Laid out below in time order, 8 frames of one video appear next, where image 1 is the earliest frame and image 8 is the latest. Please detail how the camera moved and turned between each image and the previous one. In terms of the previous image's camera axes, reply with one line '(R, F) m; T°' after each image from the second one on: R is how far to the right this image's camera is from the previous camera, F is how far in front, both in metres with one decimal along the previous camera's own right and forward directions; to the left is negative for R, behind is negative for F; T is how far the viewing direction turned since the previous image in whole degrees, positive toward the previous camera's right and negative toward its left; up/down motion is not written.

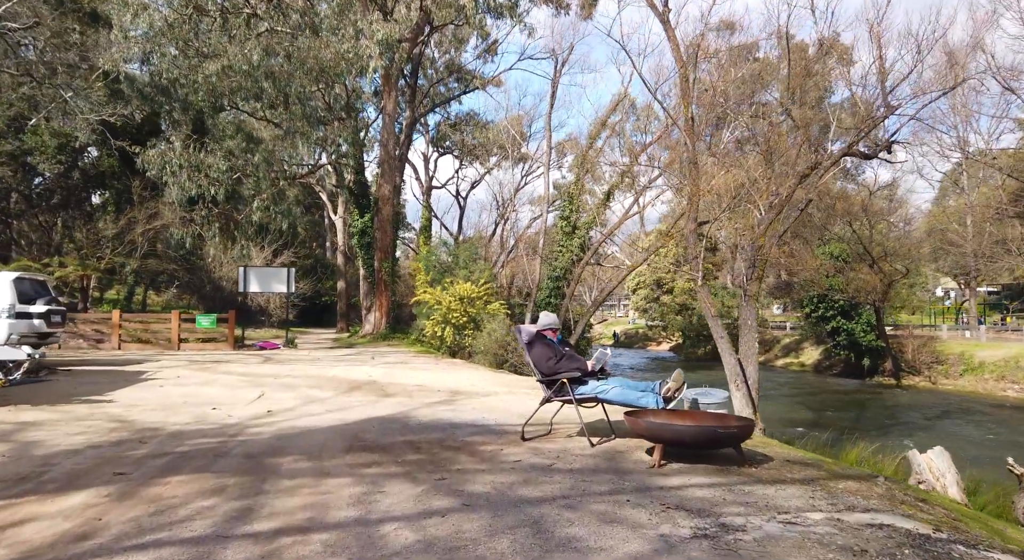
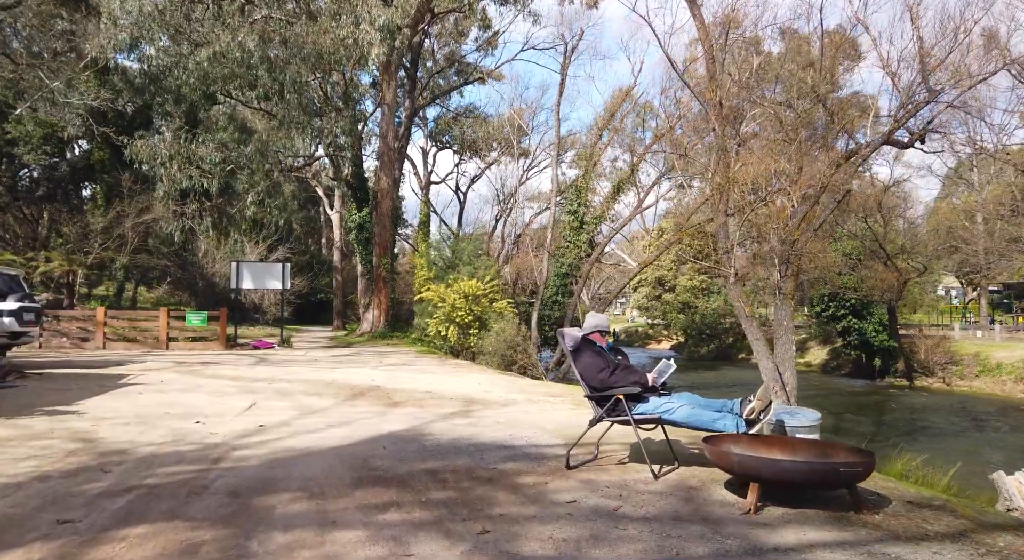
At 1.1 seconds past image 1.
(-0.3, +0.9) m; 0°
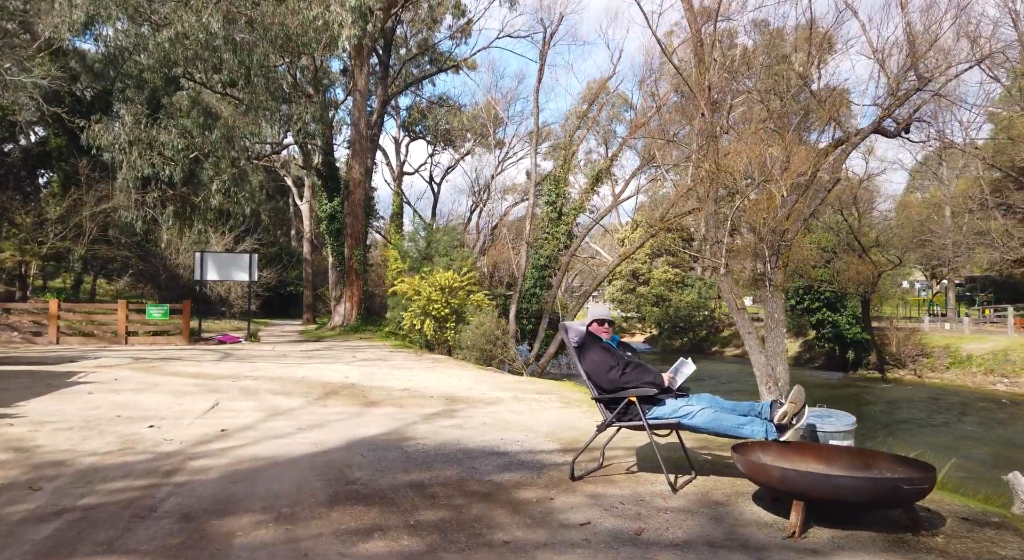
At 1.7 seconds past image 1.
(-0.1, +0.5) m; +2°
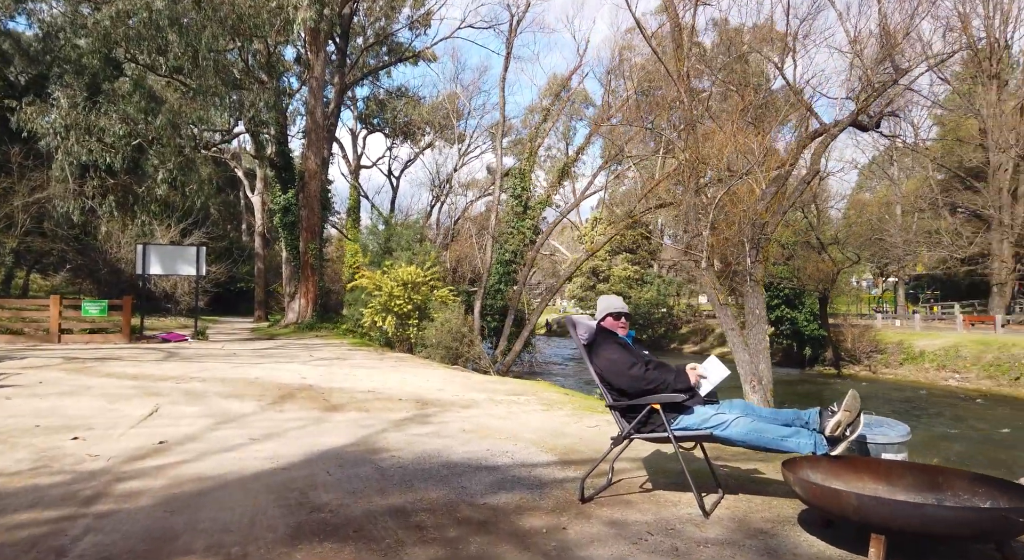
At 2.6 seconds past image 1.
(-0.2, +0.6) m; +4°
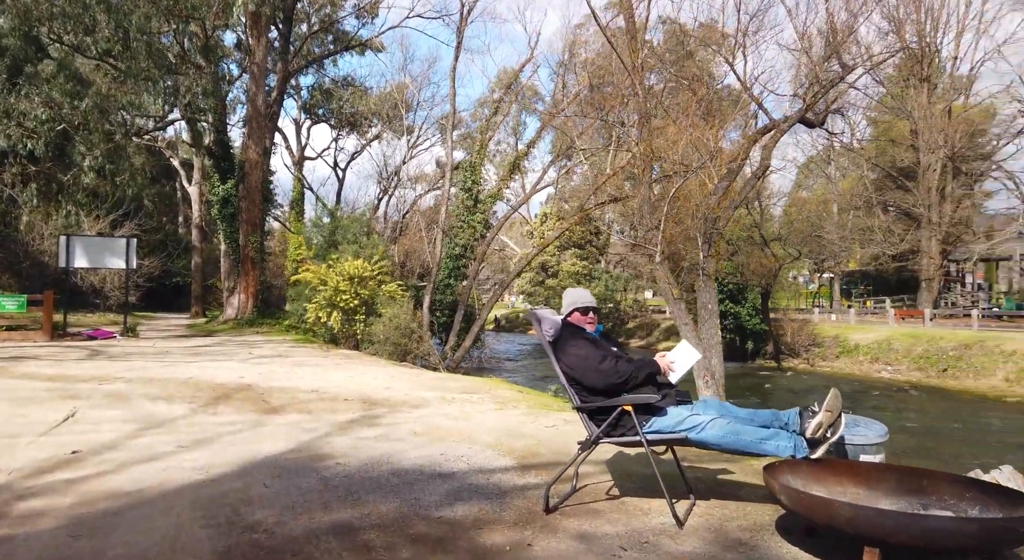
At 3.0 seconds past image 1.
(0.0, +0.3) m; +4°
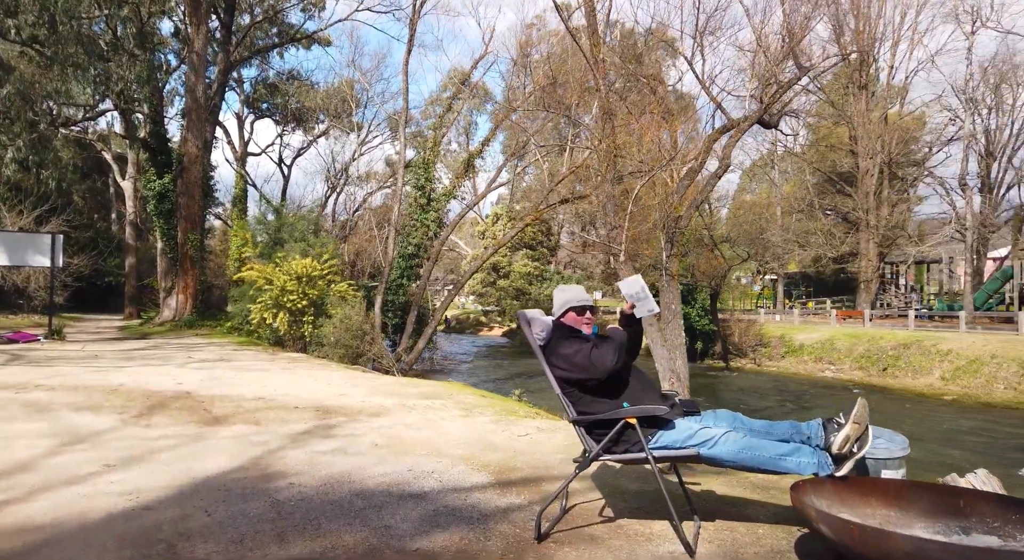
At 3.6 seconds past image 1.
(-0.2, +0.4) m; +4°
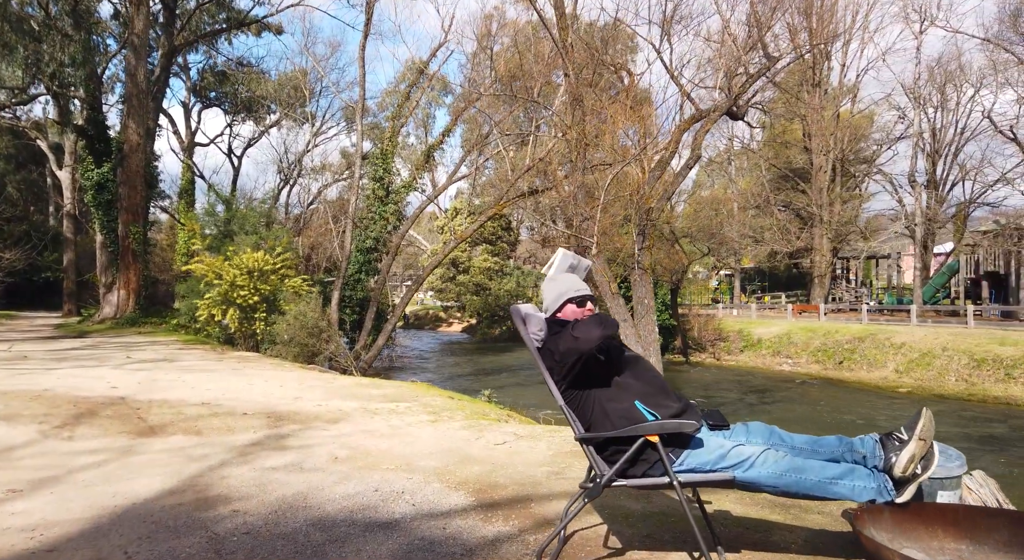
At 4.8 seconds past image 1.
(-0.1, +0.5) m; +4°
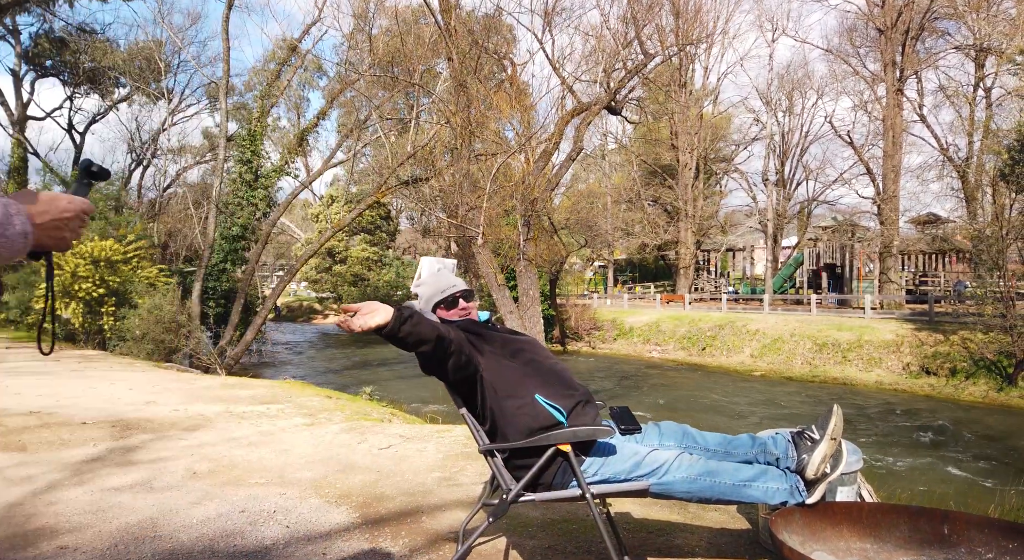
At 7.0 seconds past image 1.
(-0.1, +0.2) m; +10°
